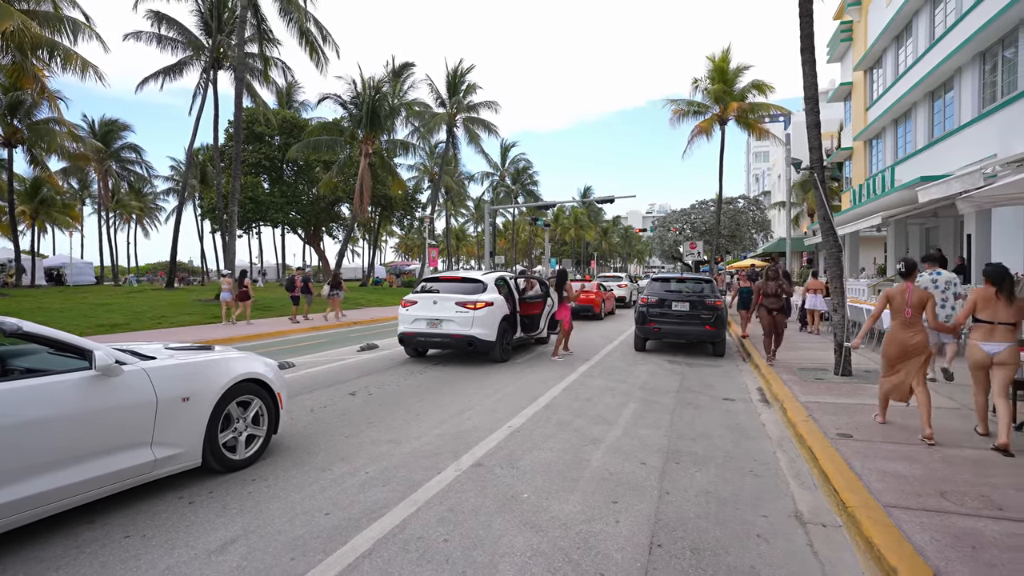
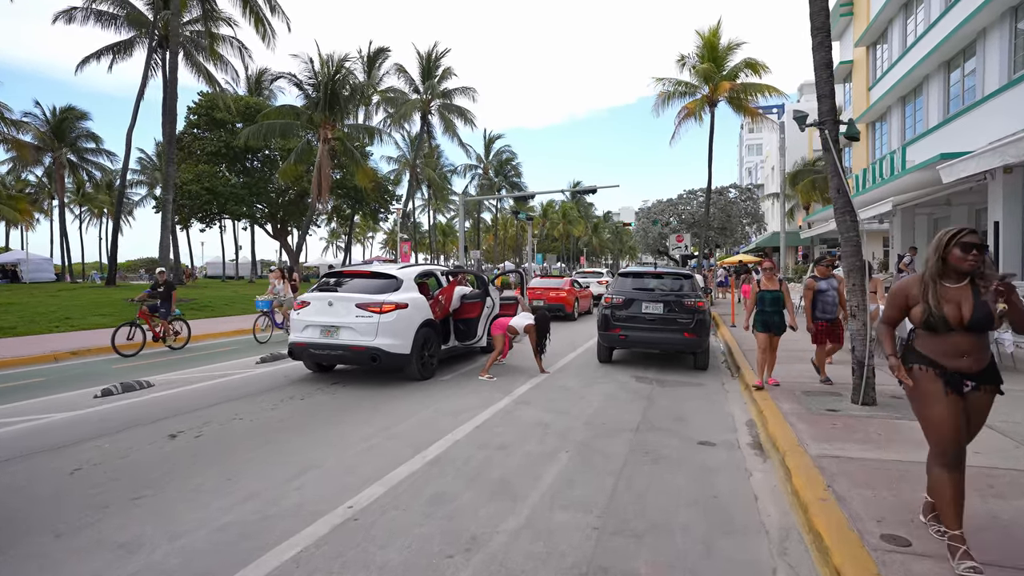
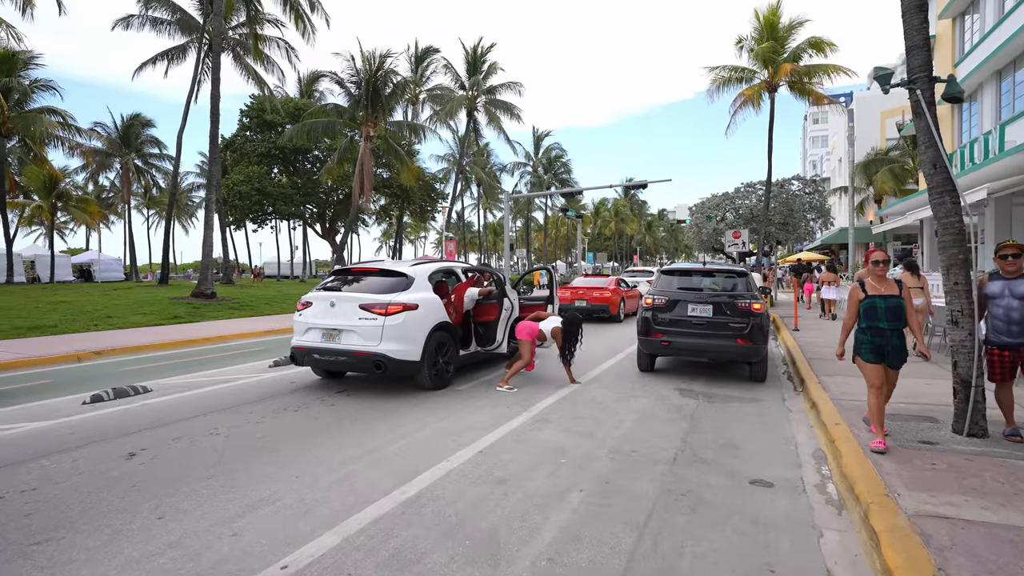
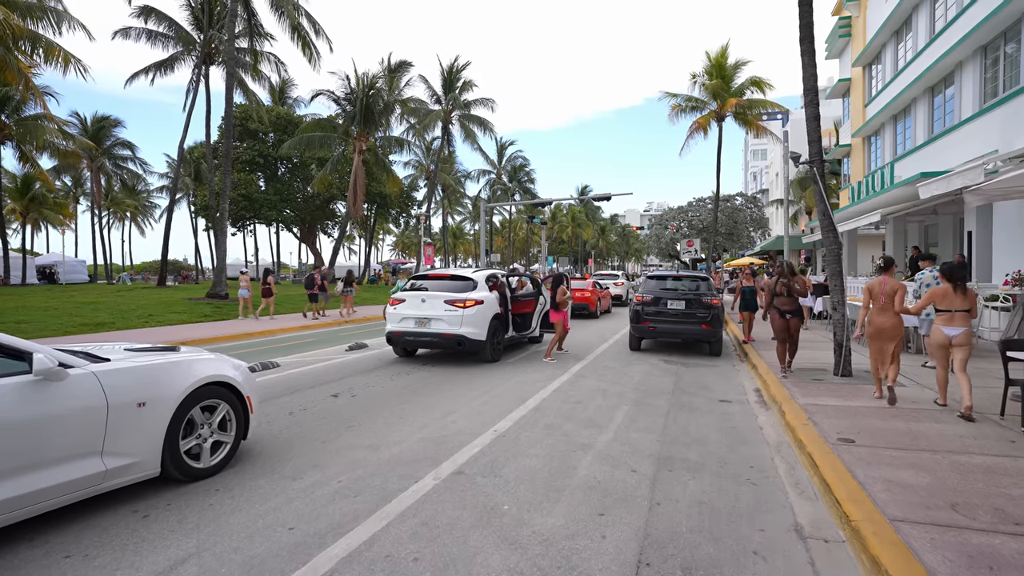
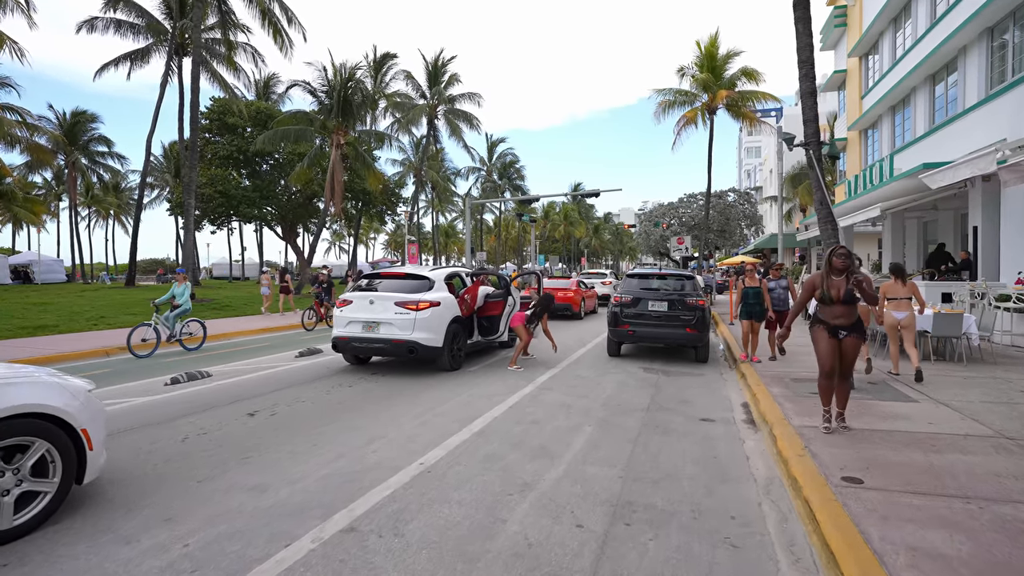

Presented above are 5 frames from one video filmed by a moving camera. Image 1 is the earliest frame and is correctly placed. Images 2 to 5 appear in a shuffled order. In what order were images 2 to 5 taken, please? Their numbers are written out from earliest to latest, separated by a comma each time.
4, 5, 2, 3
